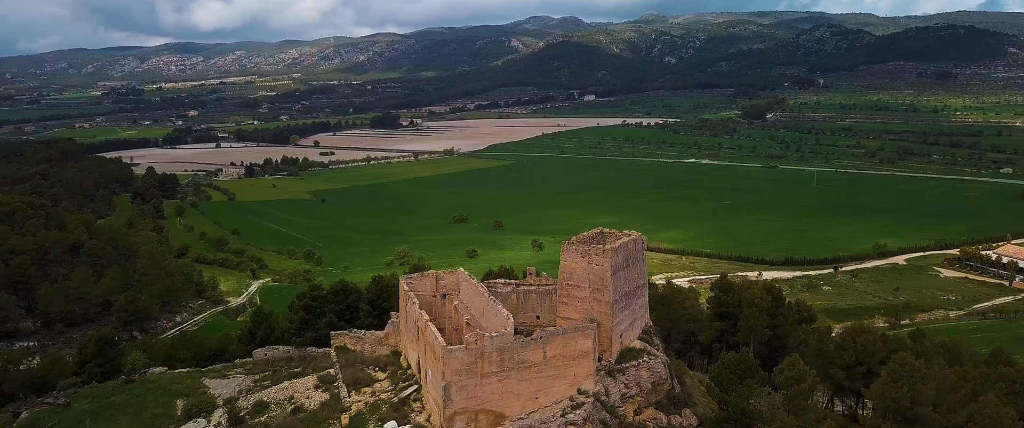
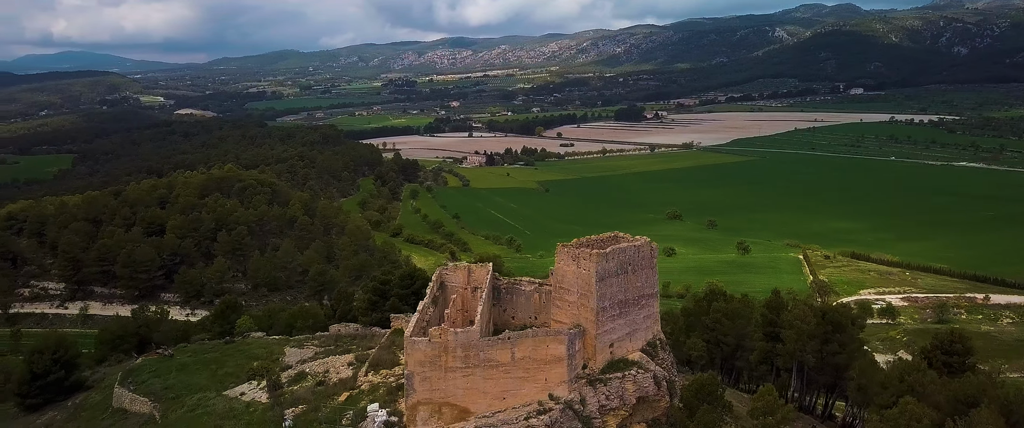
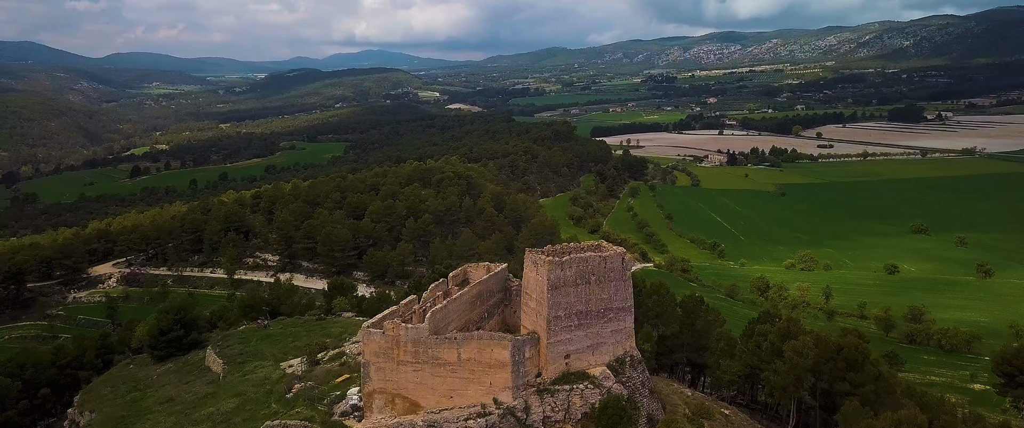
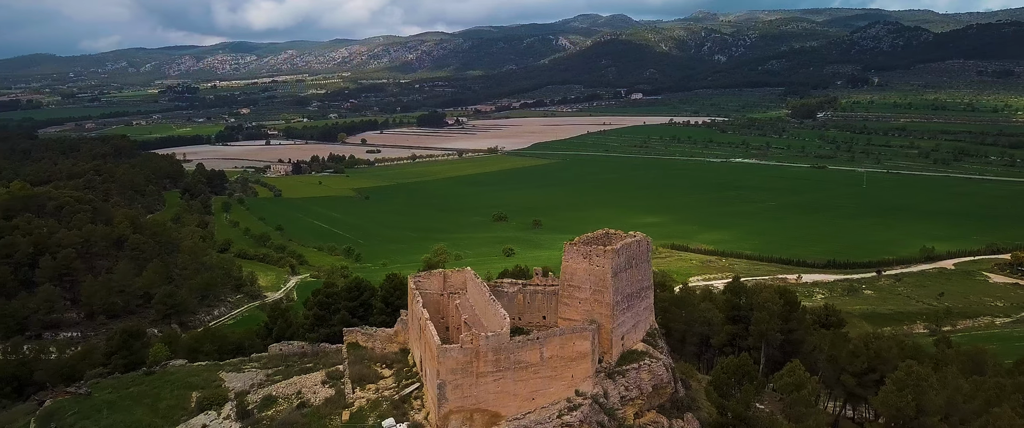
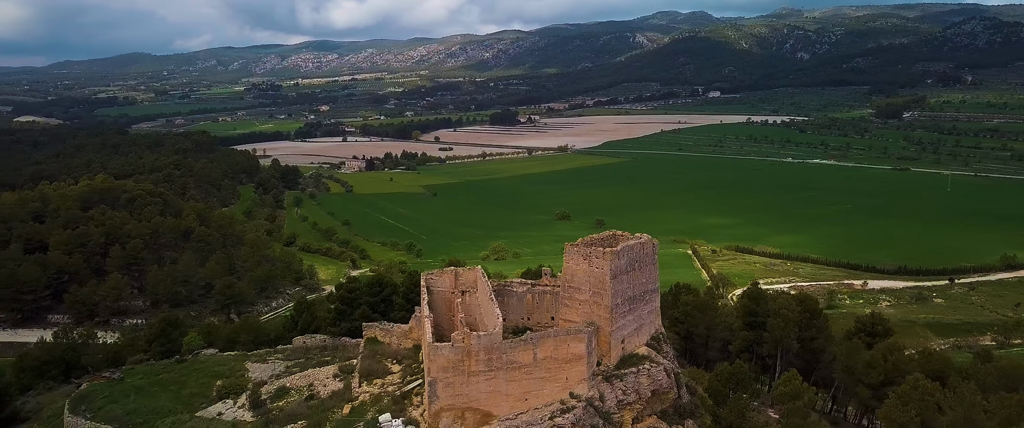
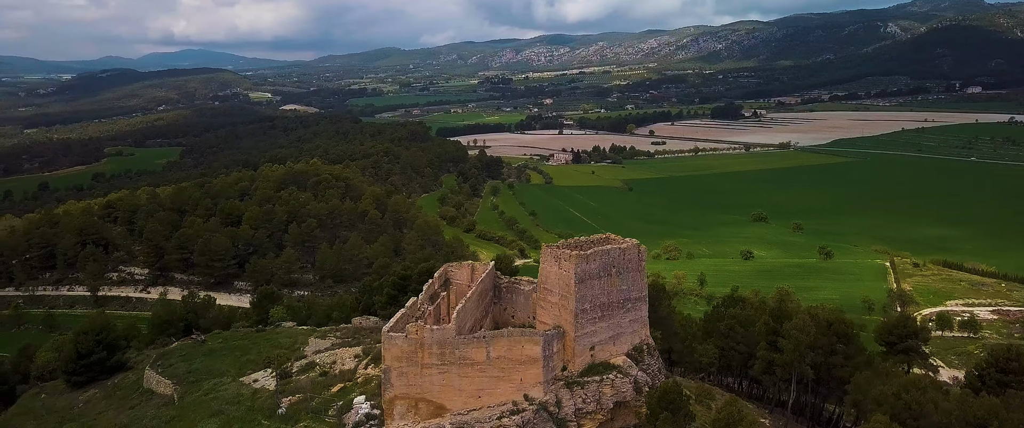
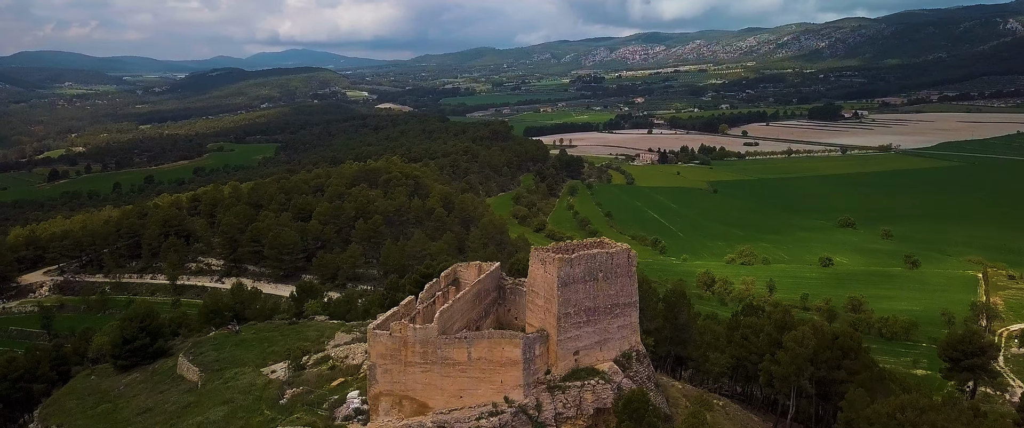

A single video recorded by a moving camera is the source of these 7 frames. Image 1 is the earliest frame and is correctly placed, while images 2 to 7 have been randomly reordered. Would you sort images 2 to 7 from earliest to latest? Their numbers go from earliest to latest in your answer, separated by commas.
4, 5, 2, 6, 7, 3
